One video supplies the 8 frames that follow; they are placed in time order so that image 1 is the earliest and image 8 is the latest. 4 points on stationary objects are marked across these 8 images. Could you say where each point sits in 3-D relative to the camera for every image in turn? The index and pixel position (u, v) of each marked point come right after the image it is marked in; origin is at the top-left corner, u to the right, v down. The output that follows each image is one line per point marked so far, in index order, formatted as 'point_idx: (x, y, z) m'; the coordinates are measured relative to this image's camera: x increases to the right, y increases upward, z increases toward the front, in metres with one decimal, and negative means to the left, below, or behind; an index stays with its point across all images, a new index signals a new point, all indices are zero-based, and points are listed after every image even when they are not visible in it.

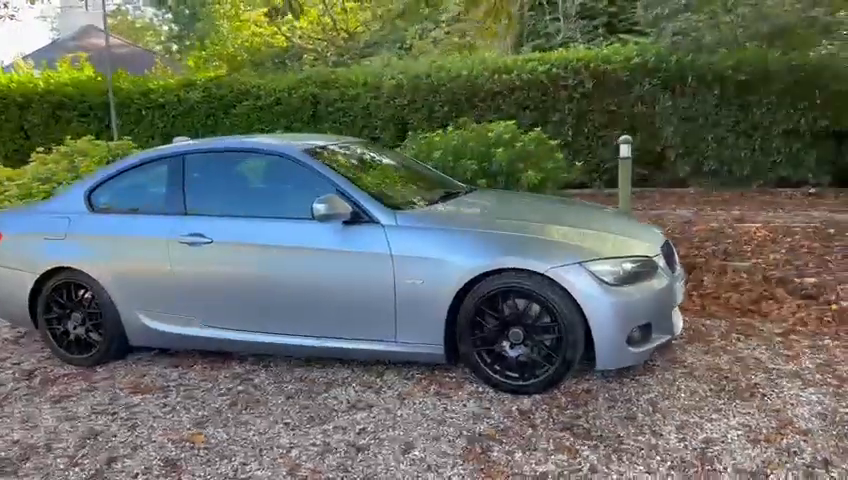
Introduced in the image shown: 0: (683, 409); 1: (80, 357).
0: (+1.4, -0.9, +3.8) m
1: (-2.4, -0.8, +5.1) m
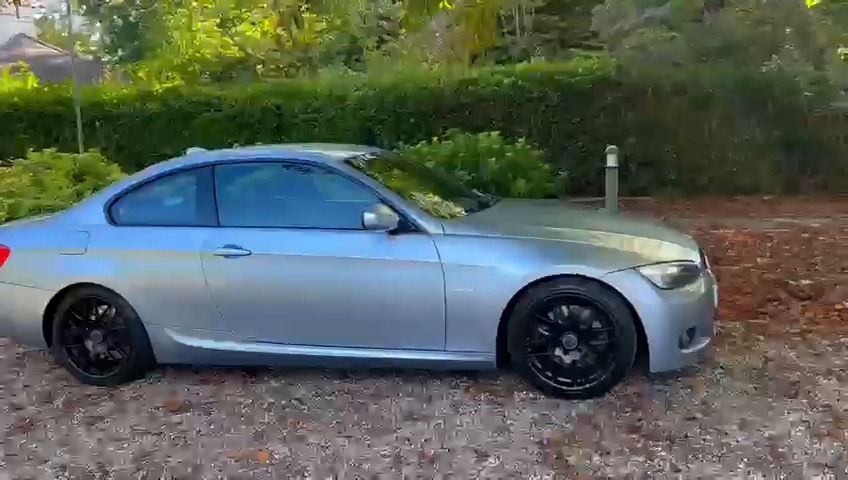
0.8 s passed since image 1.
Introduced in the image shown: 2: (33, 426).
0: (+1.7, -0.9, +3.9) m
1: (-2.2, -0.9, +4.9) m
2: (-2.3, -1.1, +4.3) m
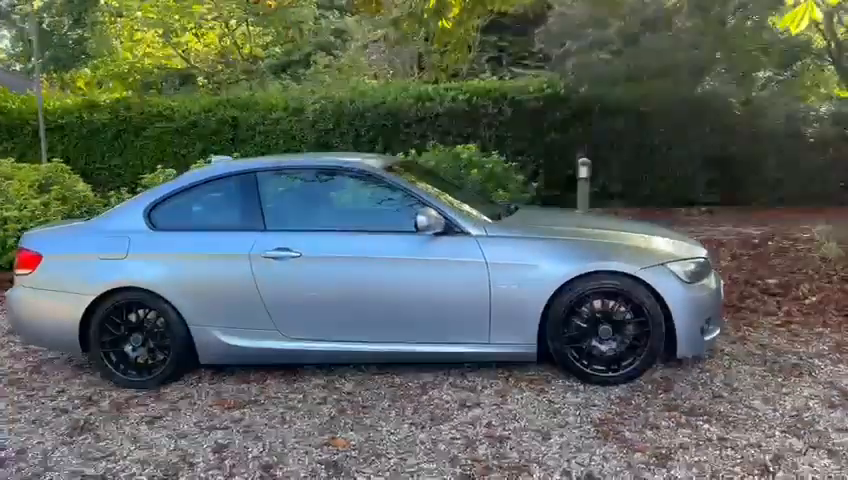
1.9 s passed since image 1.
0: (+2.1, -0.9, +4.5) m
1: (-1.9, -1.0, +5.0) m
2: (-2.0, -1.1, +4.4) m
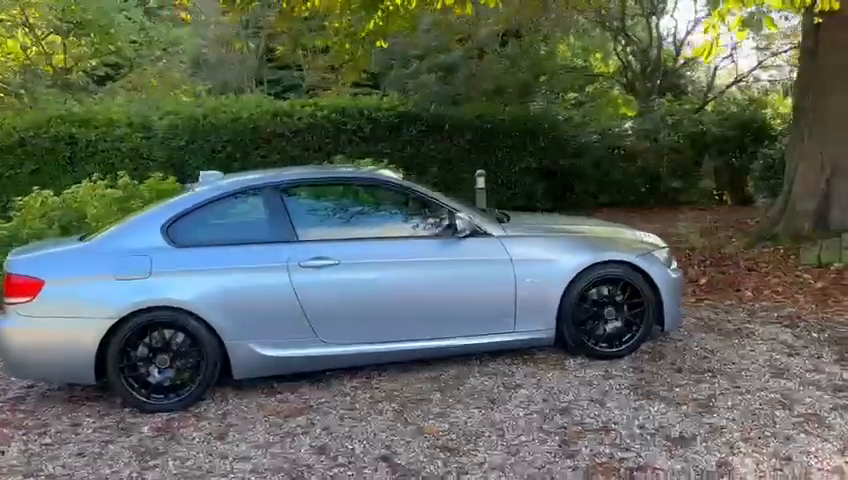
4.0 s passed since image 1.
0: (+2.3, -0.8, +5.5) m
1: (-1.7, -1.1, +4.8) m
2: (-1.5, -1.2, +4.2) m
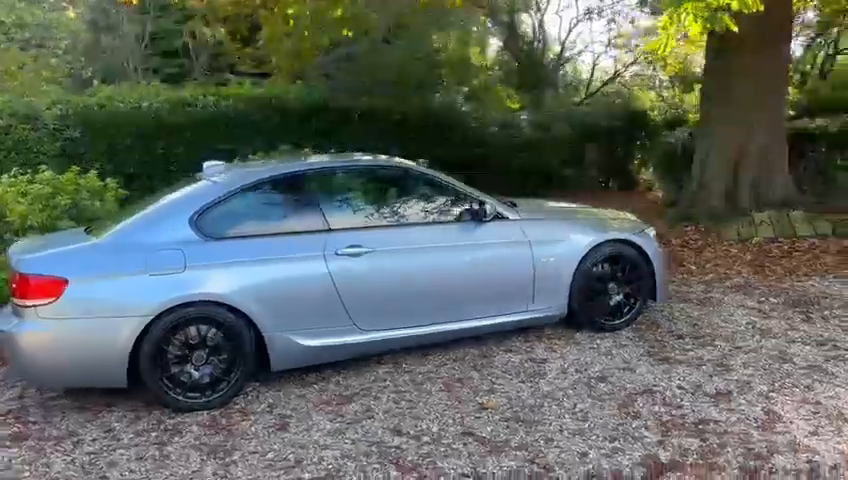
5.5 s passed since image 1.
0: (+2.4, -0.6, +6.1) m
1: (-1.4, -1.0, +4.7) m
2: (-1.1, -1.2, +4.1) m
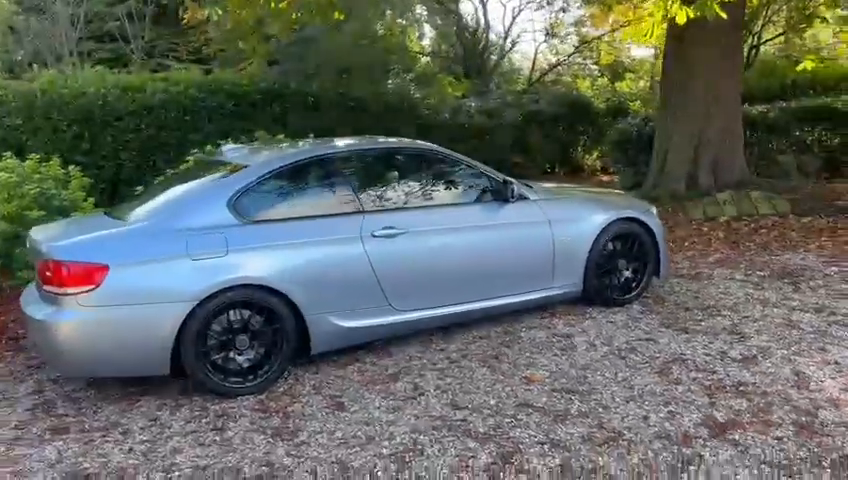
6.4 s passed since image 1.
0: (+2.5, -0.4, +6.4) m
1: (-1.1, -0.9, +4.6) m
2: (-0.8, -1.1, +4.1) m
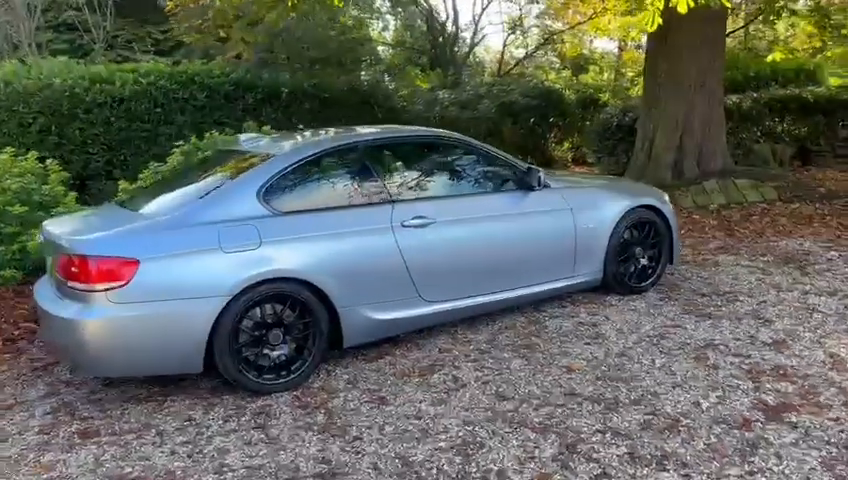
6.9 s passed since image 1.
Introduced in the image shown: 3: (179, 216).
0: (+2.6, -0.3, +6.5) m
1: (-0.9, -0.9, +4.5) m
2: (-0.5, -1.0, +3.9) m
3: (-1.4, +0.2, +4.3) m
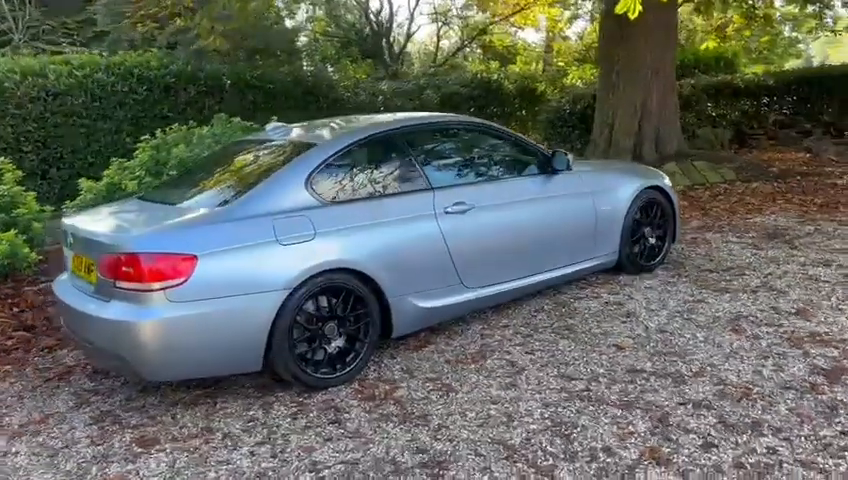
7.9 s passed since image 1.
0: (+2.7, -0.1, +6.7) m
1: (-0.5, -0.8, +4.3) m
2: (-0.1, -0.9, +3.9) m
3: (-1.1, +0.2, +4.1) m
